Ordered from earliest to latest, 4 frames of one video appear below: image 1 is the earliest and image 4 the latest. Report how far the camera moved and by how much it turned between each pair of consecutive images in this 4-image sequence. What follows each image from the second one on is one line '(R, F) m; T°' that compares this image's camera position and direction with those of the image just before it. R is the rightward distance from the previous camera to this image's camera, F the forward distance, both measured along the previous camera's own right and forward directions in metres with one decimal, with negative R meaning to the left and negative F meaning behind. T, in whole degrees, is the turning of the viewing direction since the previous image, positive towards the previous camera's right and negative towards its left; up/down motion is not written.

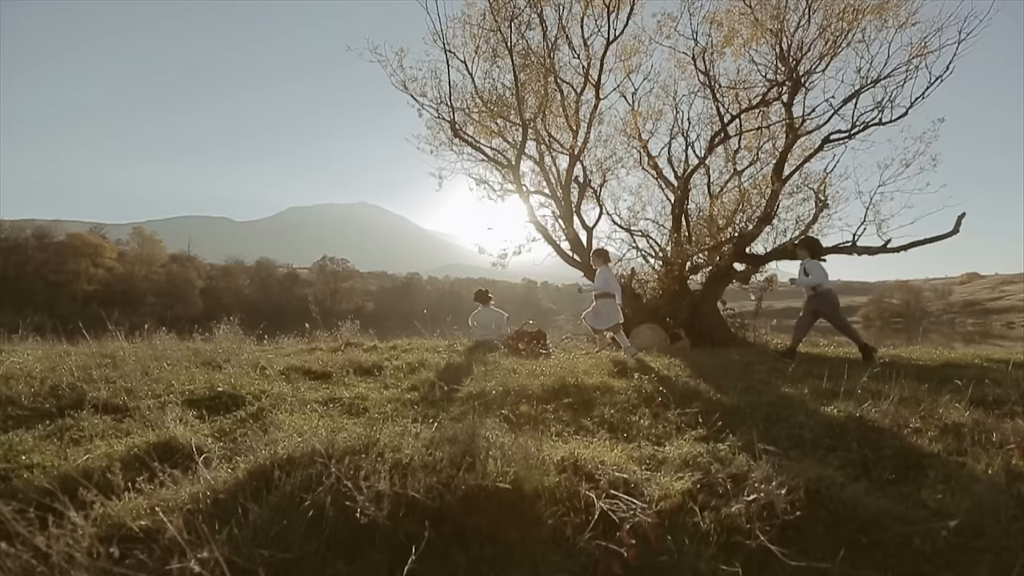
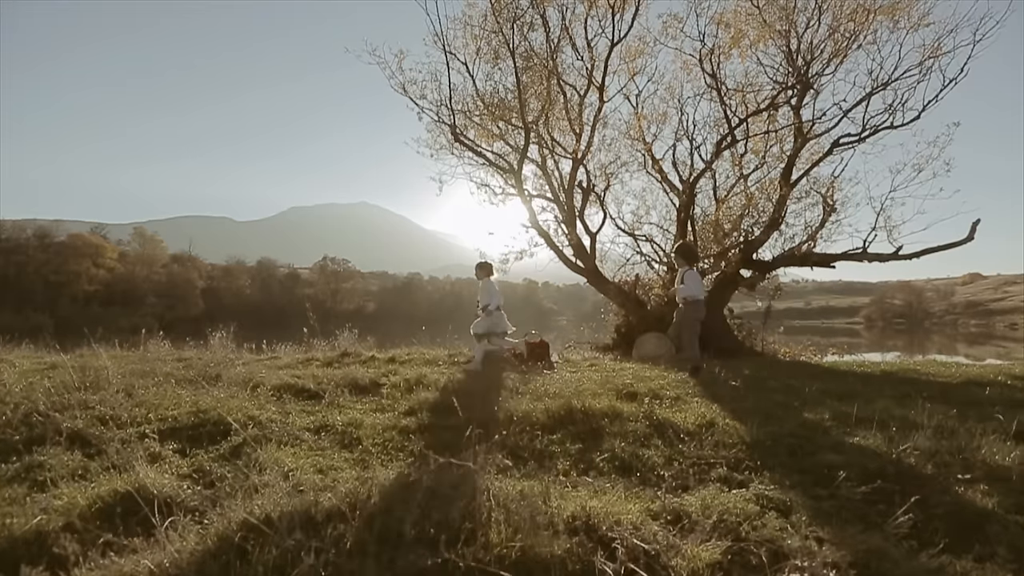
(0.0, +0.3) m; 0°
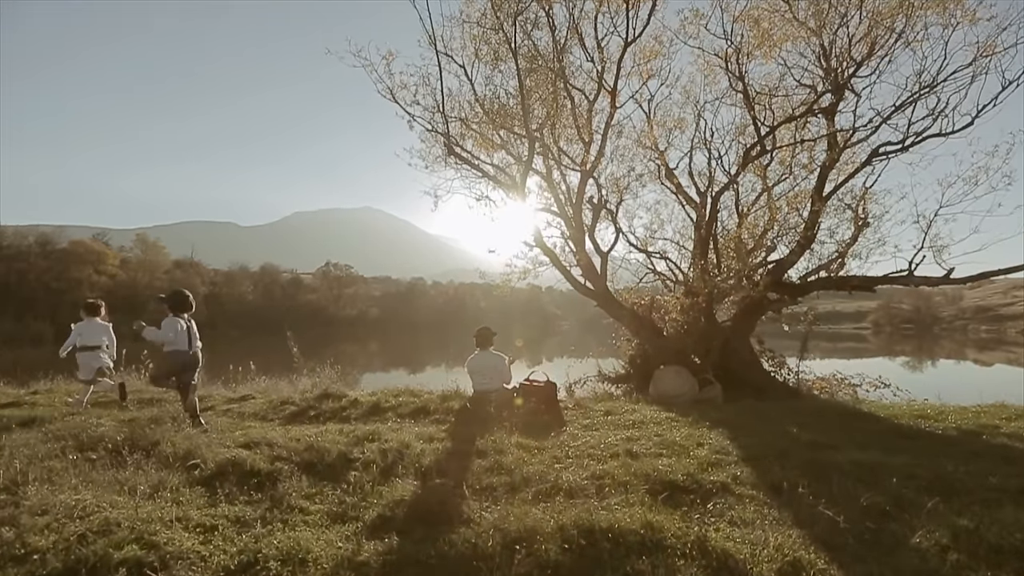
(0.0, +1.4) m; 0°
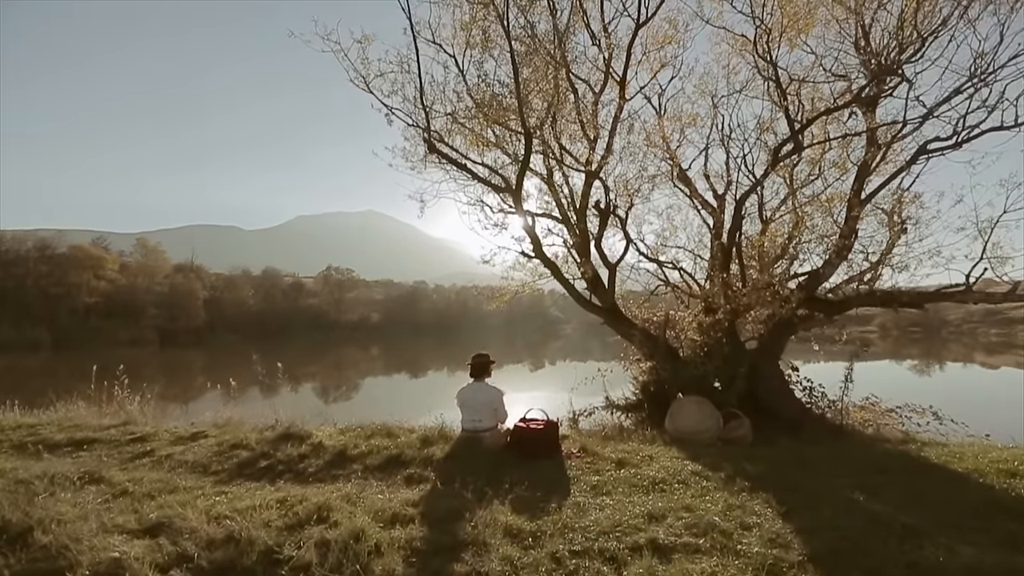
(+0.1, +1.6) m; 0°
